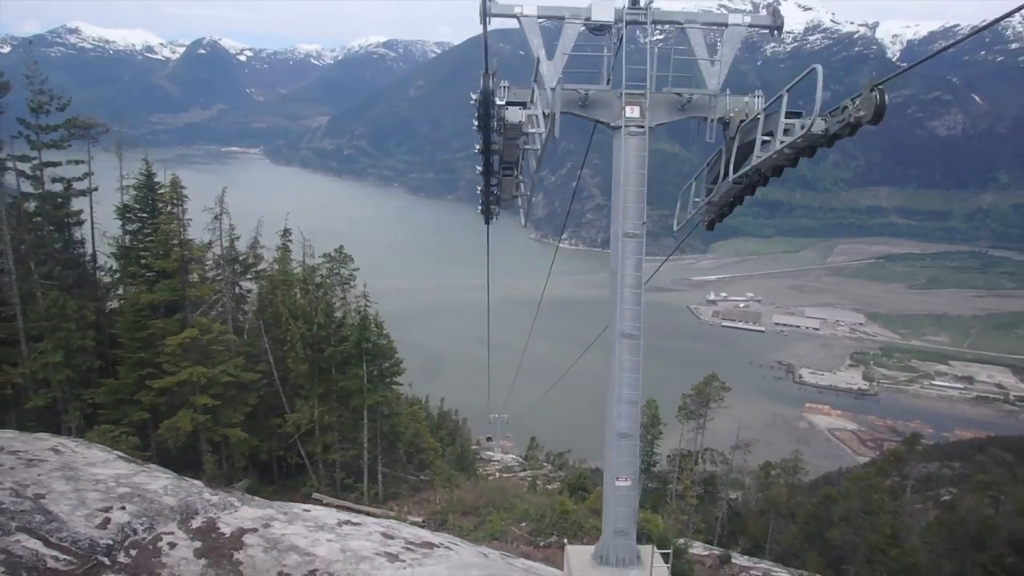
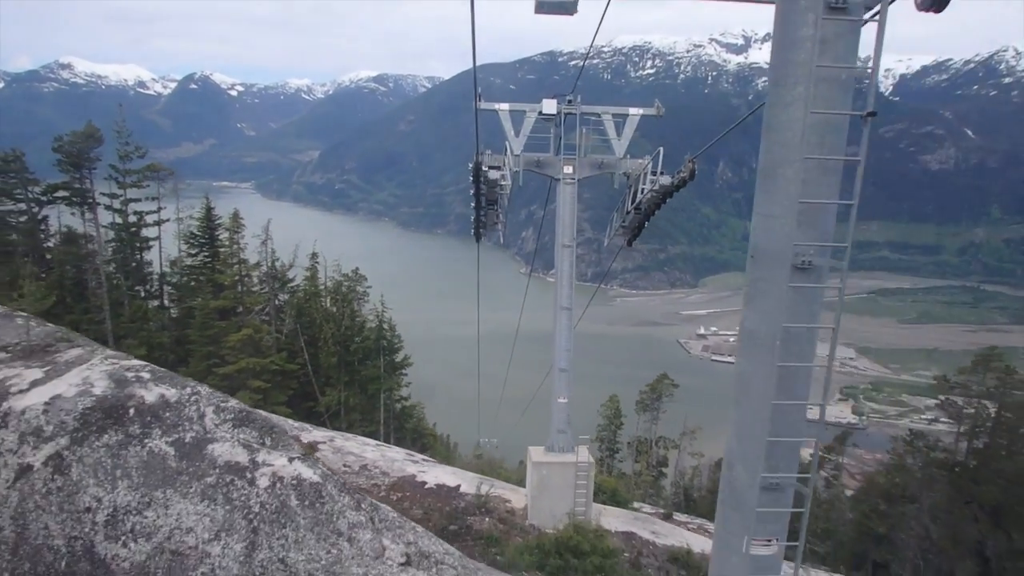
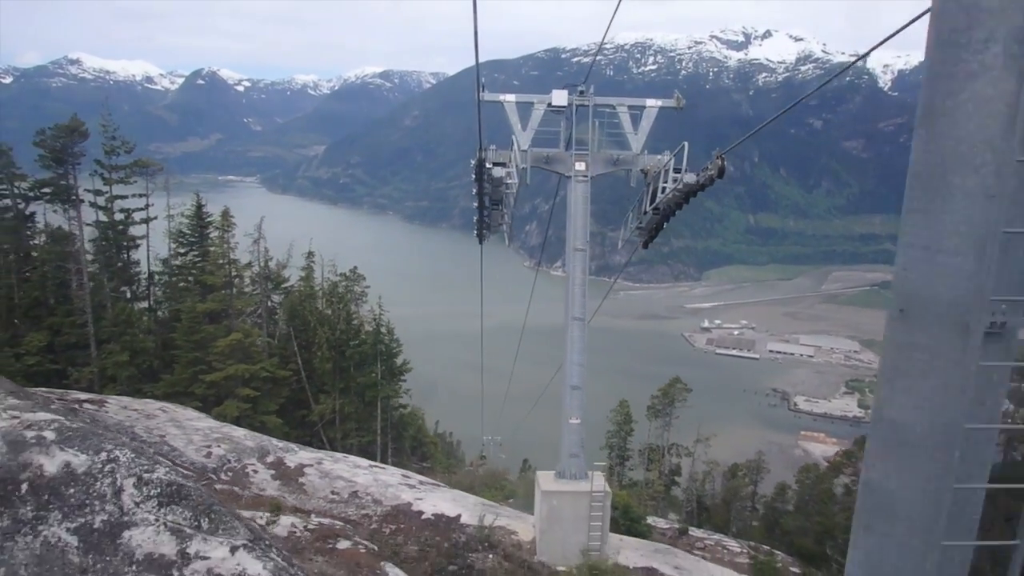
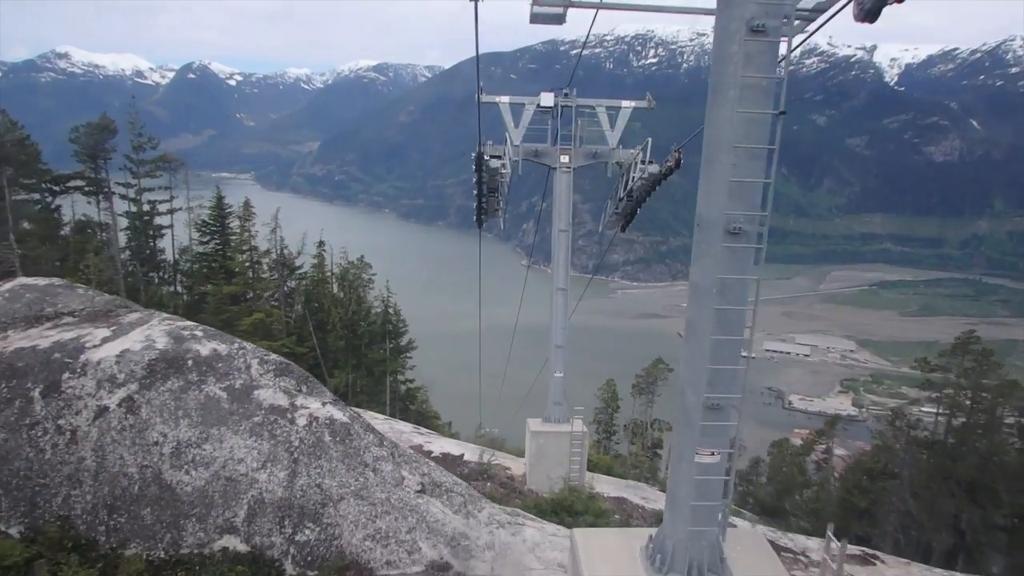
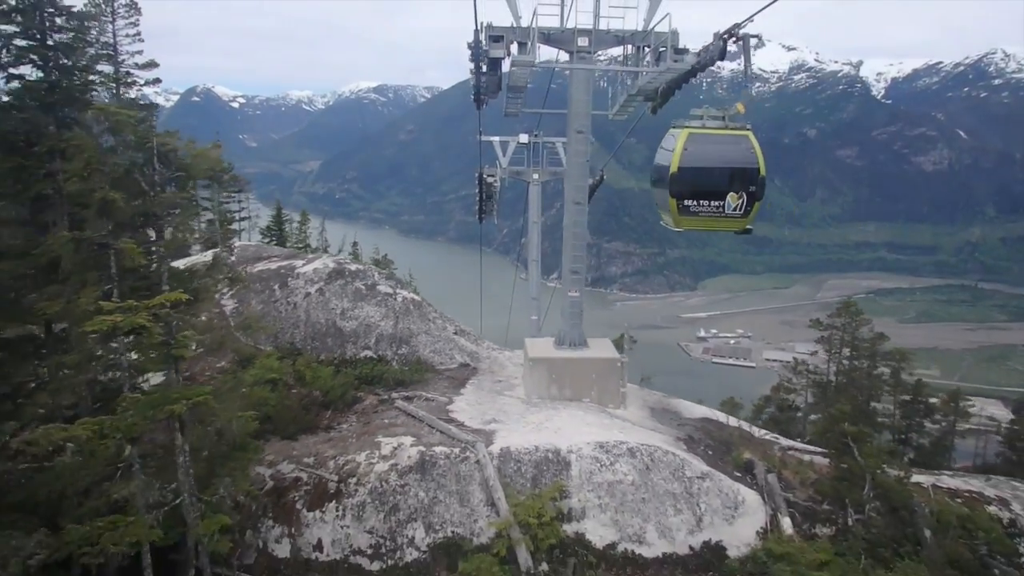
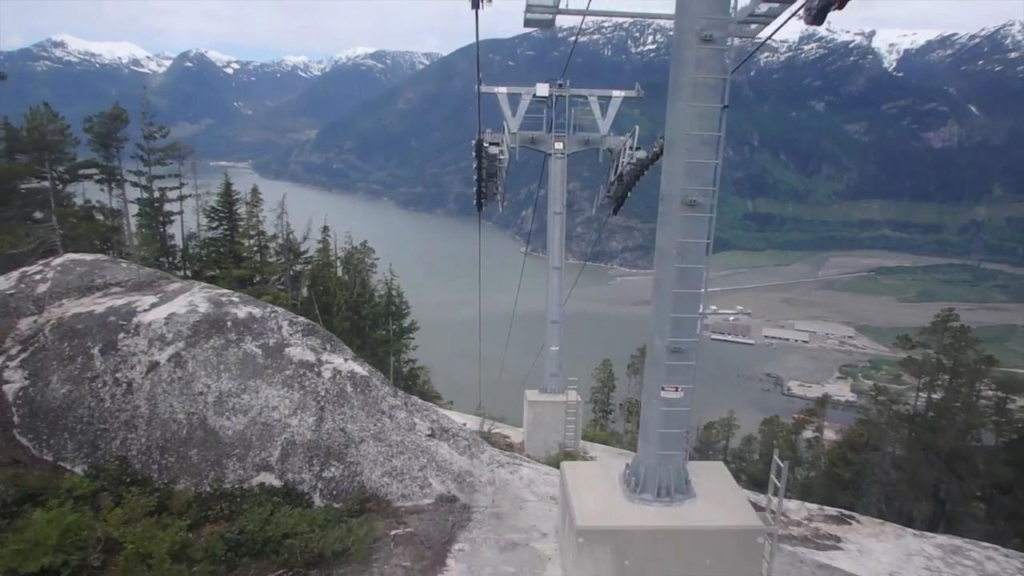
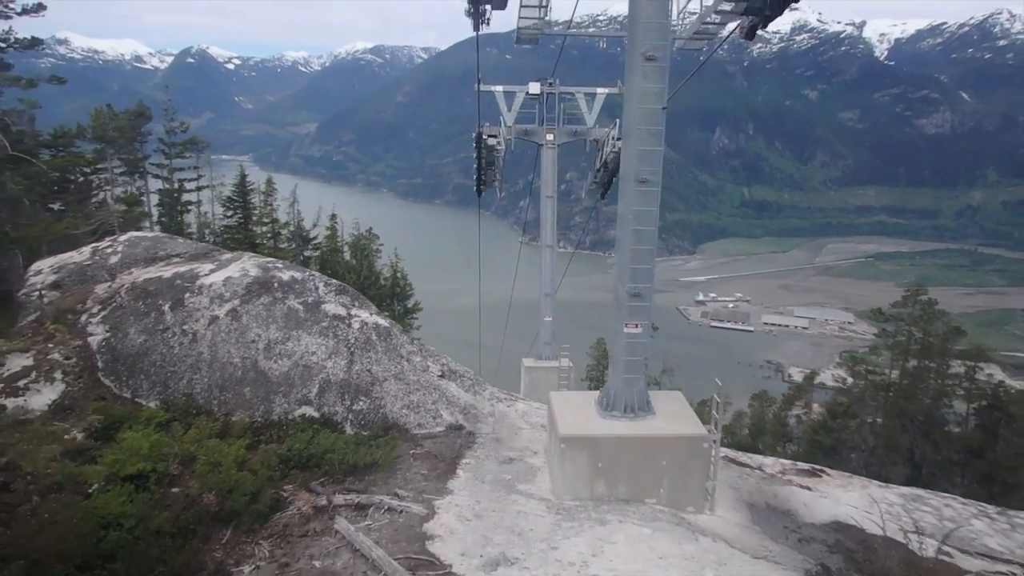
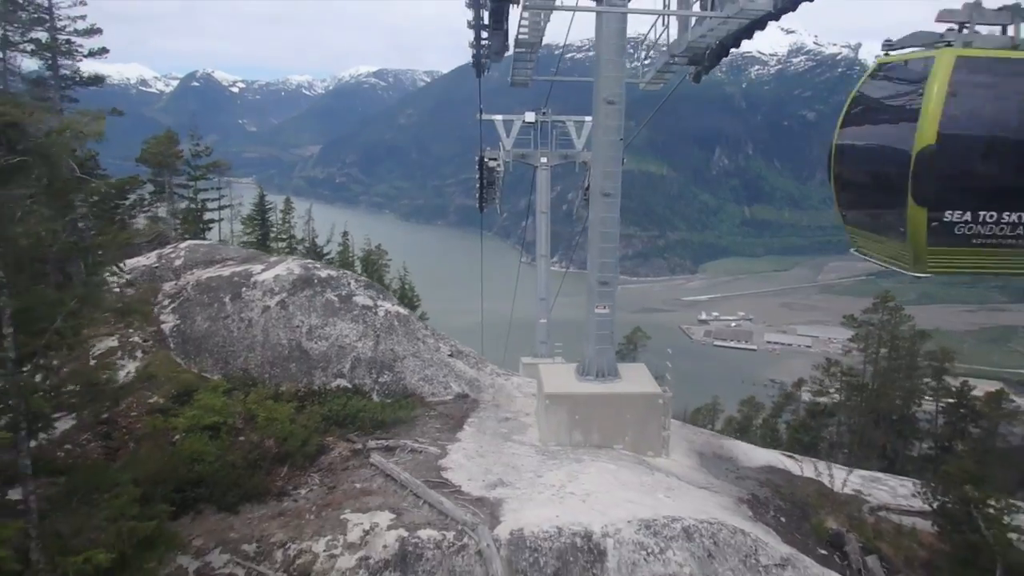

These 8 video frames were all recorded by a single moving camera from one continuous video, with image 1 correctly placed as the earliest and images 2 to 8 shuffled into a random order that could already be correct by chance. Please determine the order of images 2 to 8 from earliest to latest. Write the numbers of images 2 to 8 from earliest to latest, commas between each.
3, 2, 4, 6, 7, 8, 5
